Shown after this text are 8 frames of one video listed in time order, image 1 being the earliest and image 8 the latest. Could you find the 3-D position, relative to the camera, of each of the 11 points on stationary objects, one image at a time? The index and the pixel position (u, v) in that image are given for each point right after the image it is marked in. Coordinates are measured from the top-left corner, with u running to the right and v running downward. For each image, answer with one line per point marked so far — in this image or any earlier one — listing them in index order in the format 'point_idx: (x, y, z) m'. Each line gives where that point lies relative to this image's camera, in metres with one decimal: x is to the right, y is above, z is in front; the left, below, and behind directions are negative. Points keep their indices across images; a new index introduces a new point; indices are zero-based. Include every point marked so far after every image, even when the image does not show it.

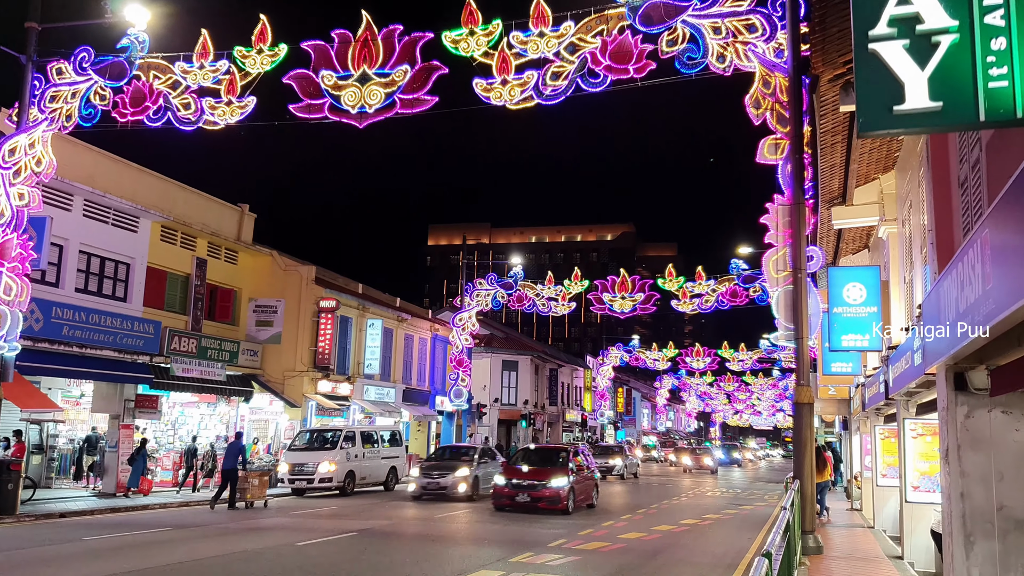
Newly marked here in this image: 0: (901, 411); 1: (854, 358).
0: (+6.1, -1.9, +12.7) m
1: (+7.9, -1.6, +18.8) m
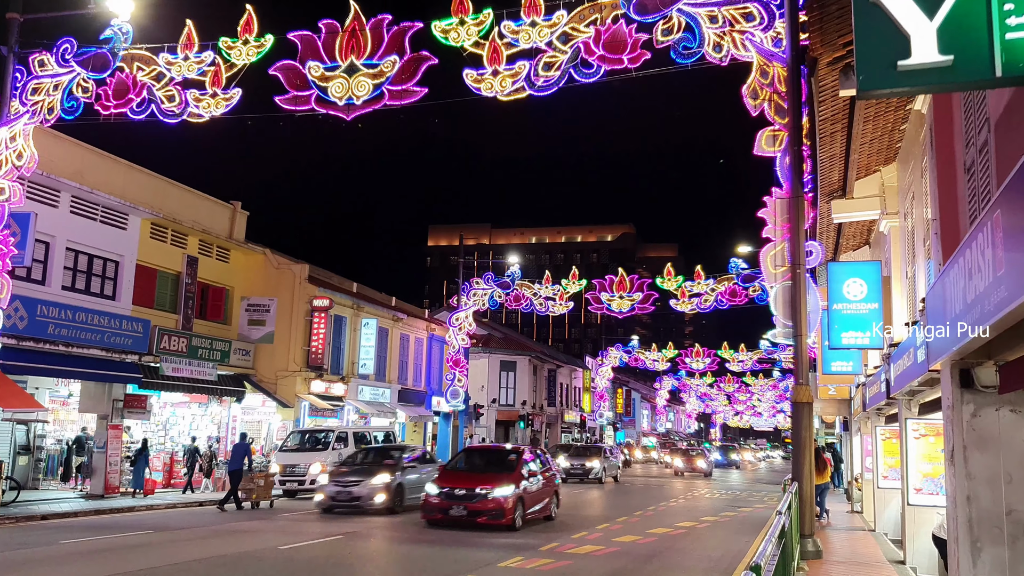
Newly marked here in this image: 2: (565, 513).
0: (+5.9, -1.8, +12.3) m
1: (+7.7, -1.6, +18.4) m
2: (+1.3, -5.3, +19.2) m
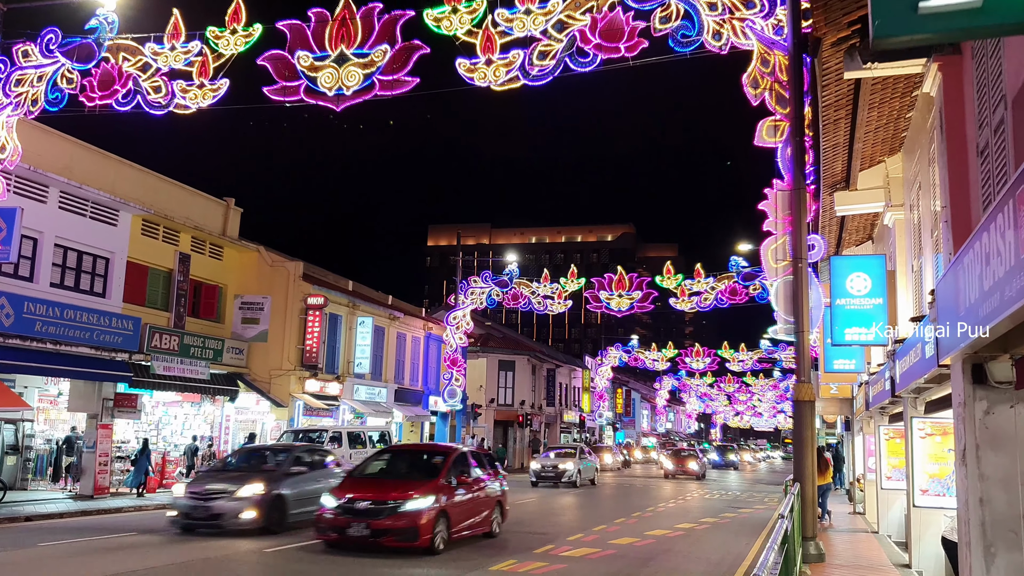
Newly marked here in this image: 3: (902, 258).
0: (+5.8, -1.8, +11.9) m
1: (+7.6, -1.5, +18.0) m
2: (+1.2, -5.2, +18.9) m
3: (+6.3, +0.5, +13.1) m
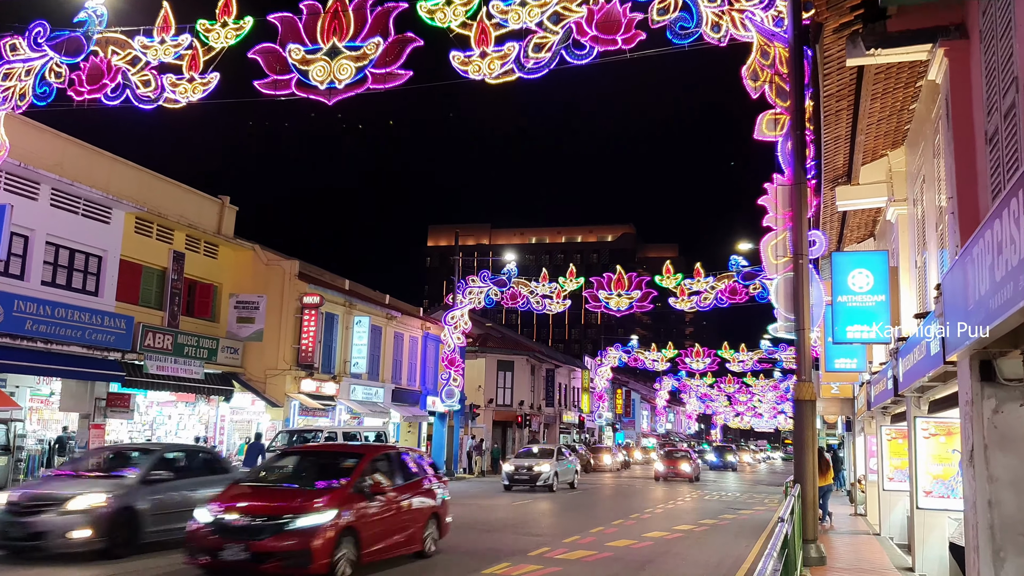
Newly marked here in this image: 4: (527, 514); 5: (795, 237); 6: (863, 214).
0: (+5.7, -1.7, +11.7) m
1: (+7.6, -1.4, +17.8) m
2: (+1.1, -5.2, +18.6) m
3: (+6.2, +0.5, +12.8) m
4: (+0.4, -5.2, +18.8) m
5: (+4.1, +0.7, +11.9) m
6: (+6.3, +1.3, +14.7) m
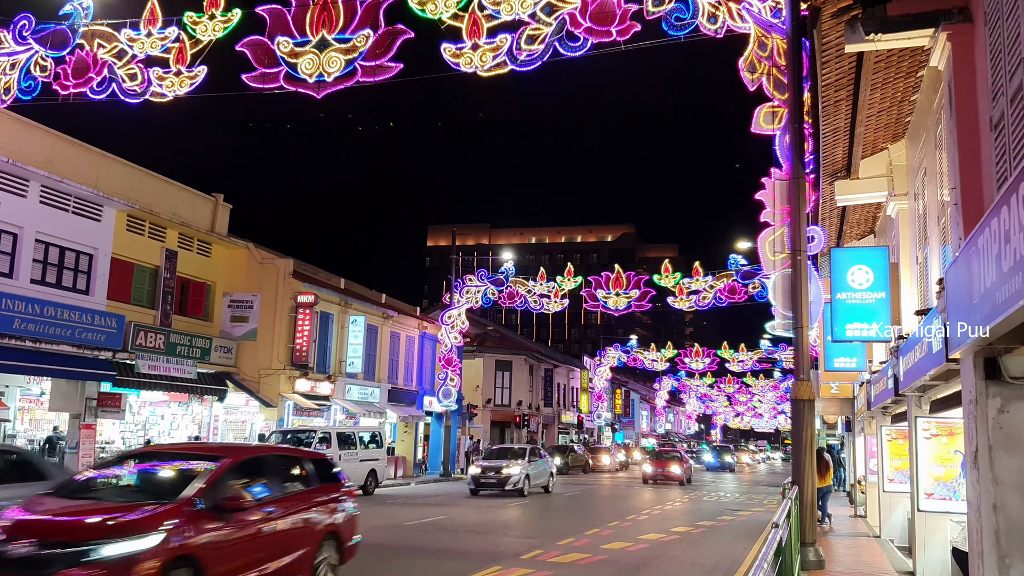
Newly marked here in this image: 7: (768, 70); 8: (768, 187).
0: (+5.6, -1.7, +11.4) m
1: (+7.4, -1.4, +17.5) m
2: (+0.9, -5.2, +18.3) m
3: (+6.0, +0.6, +12.6) m
4: (+0.2, -5.2, +18.5) m
5: (+4.0, +0.8, +11.6) m
6: (+6.2, +1.4, +14.4) m
7: (+3.8, +3.2, +12.1) m
8: (+4.0, +1.6, +12.8) m
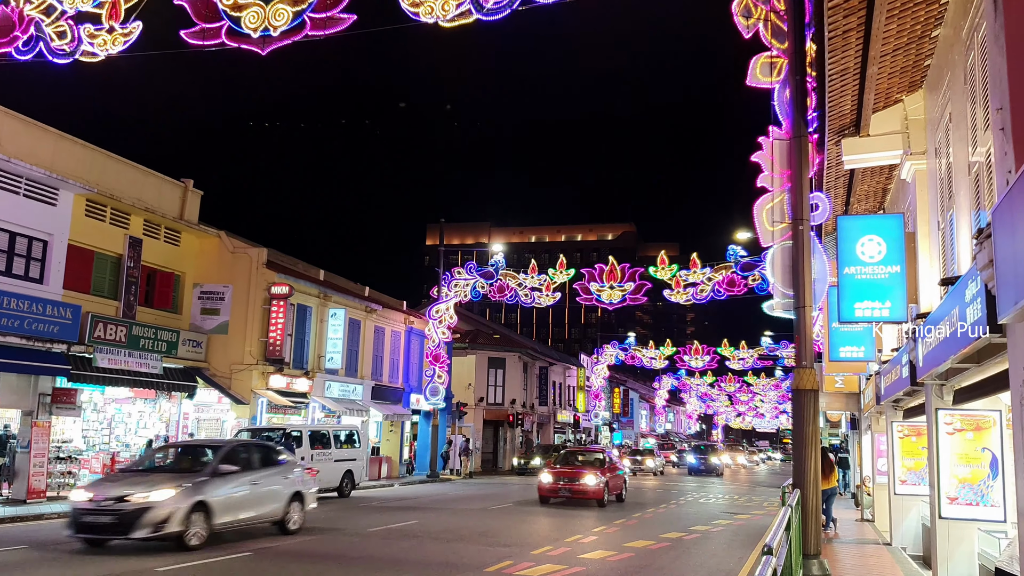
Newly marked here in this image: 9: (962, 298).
0: (+5.1, -1.4, +9.9) m
1: (+6.9, -1.1, +16.0) m
2: (+0.5, -4.8, +16.8) m
3: (+5.6, +0.9, +11.1) m
4: (-0.2, -4.9, +17.1) m
5: (+3.5, +1.1, +10.1) m
6: (+5.7, +1.7, +12.9) m
7: (+3.3, +3.6, +10.6) m
8: (+3.5, +1.9, +11.4) m
9: (+3.8, -0.1, +6.8) m
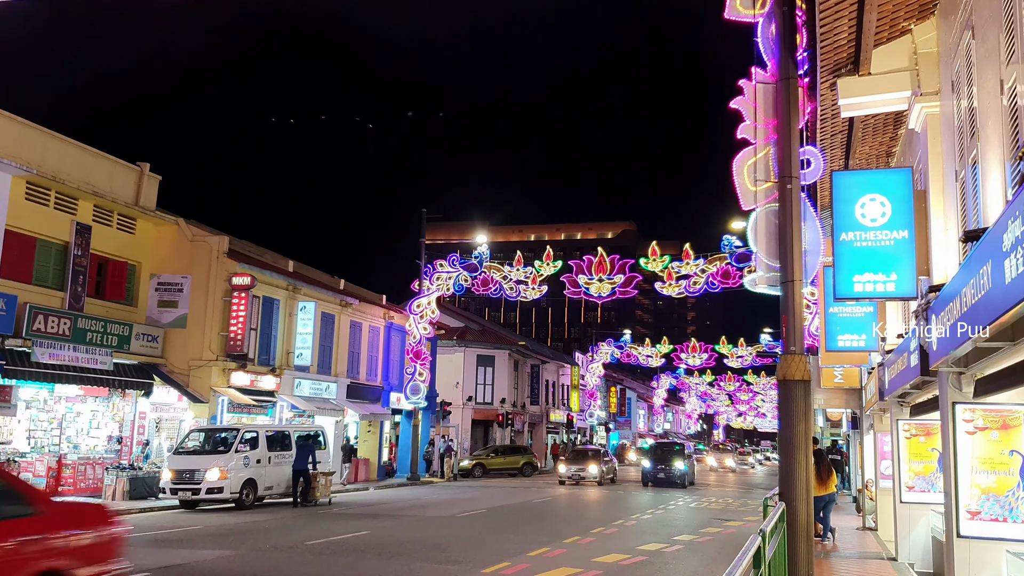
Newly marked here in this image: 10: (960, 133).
0: (+4.4, -1.0, +8.2) m
1: (+6.2, -0.8, +14.3) m
2: (-0.2, -4.5, +15.2) m
3: (+4.8, +1.2, +9.4) m
4: (-0.9, -4.6, +15.4) m
5: (+2.8, +1.4, +8.4) m
6: (+5.0, +2.0, +11.3) m
7: (+2.6, +3.9, +9.0) m
8: (+2.8, +2.2, +9.7) m
9: (+3.0, +0.2, +5.1) m
10: (+4.1, +1.4, +7.5) m
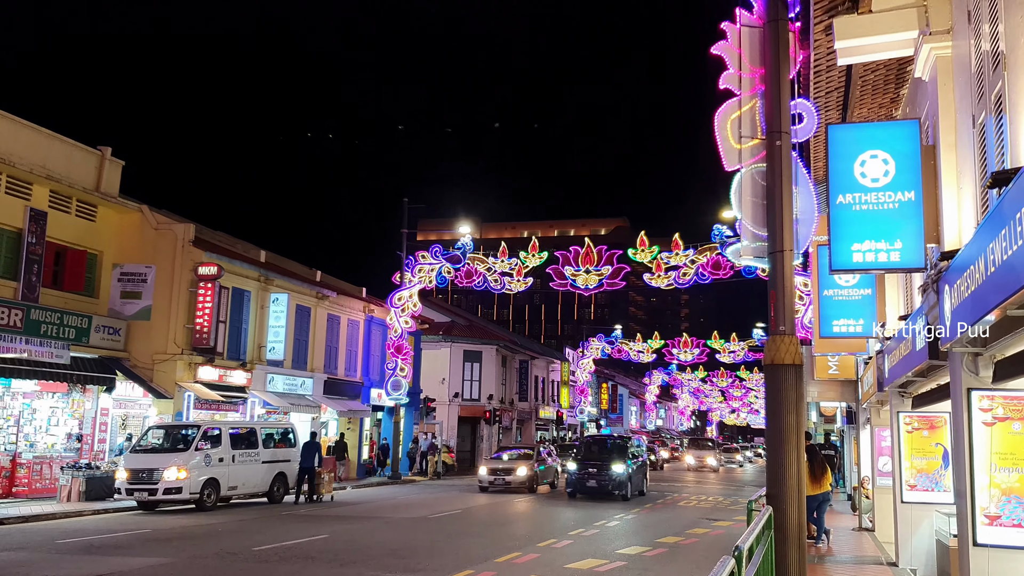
0: (+3.9, -0.8, +7.1) m
1: (+5.7, -0.5, +13.3) m
2: (-0.7, -4.3, +14.1) m
3: (+4.4, +1.5, +8.3) m
4: (-1.4, -4.3, +14.3) m
5: (+2.3, +1.7, +7.4) m
6: (+4.5, +2.3, +10.2) m
7: (+2.1, +4.1, +7.9) m
8: (+2.3, +2.5, +8.6) m
9: (+2.6, +0.5, +4.1) m
10: (+3.7, +1.7, +6.4) m
